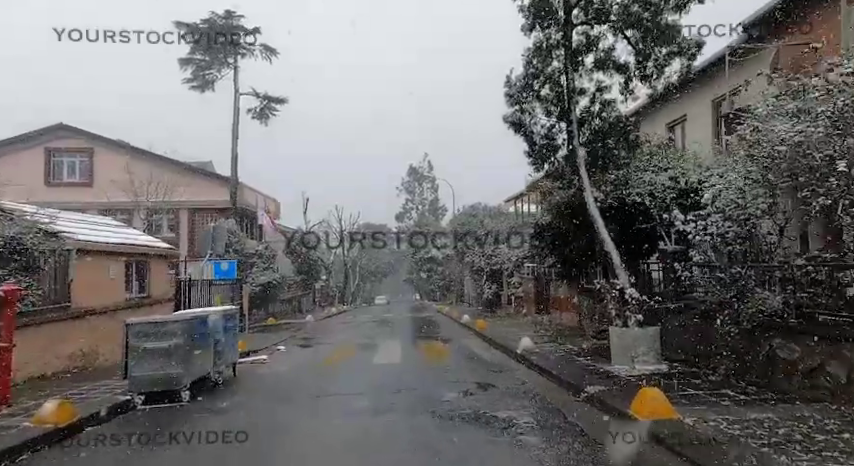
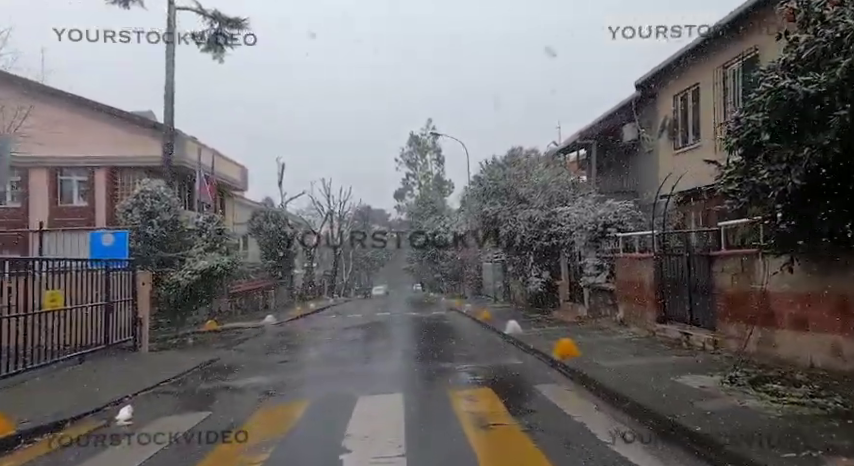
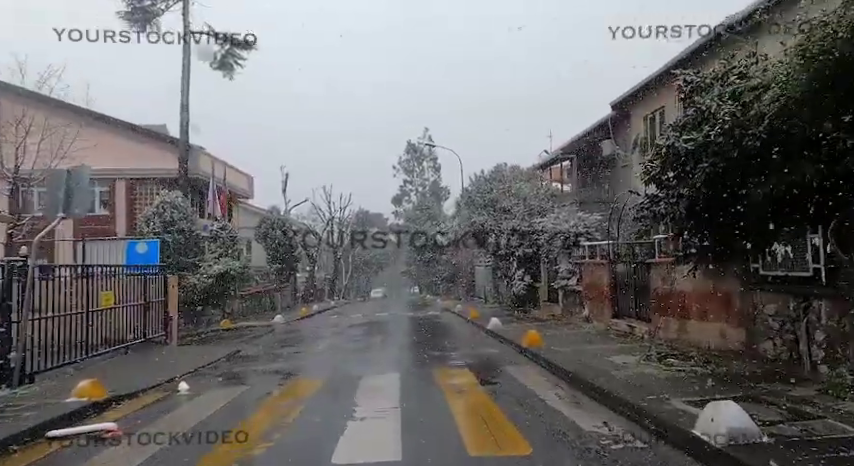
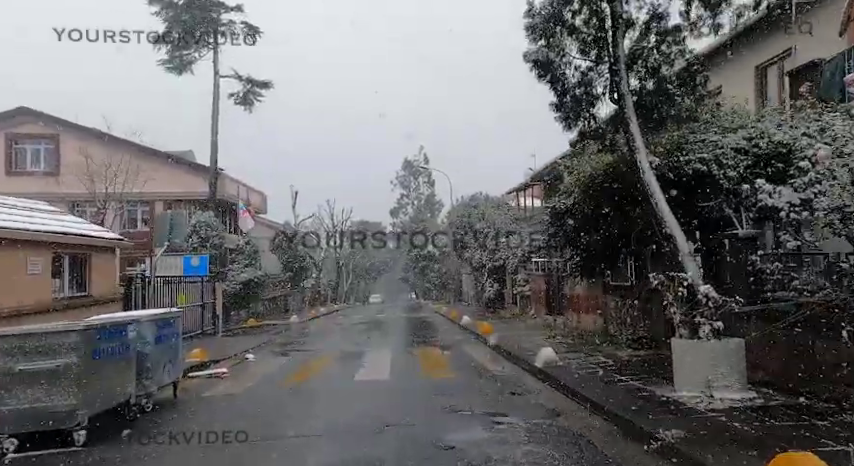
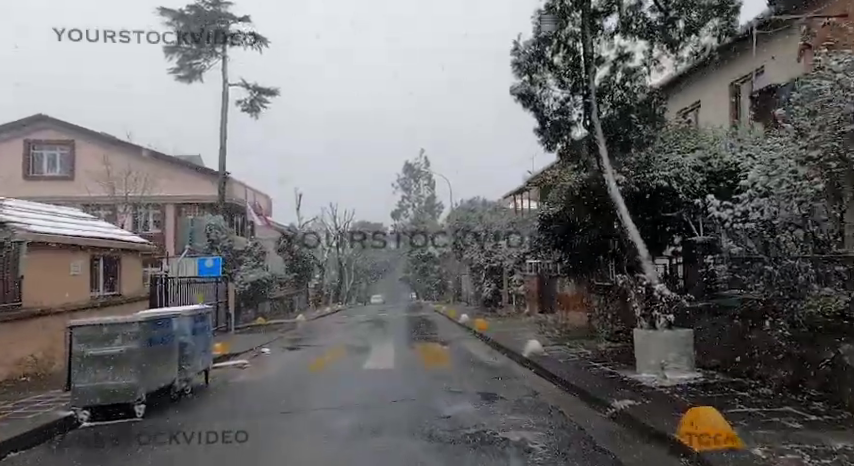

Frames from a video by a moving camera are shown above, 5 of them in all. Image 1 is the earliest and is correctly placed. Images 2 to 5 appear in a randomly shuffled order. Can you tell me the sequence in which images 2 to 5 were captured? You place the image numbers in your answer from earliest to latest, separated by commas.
5, 4, 3, 2
